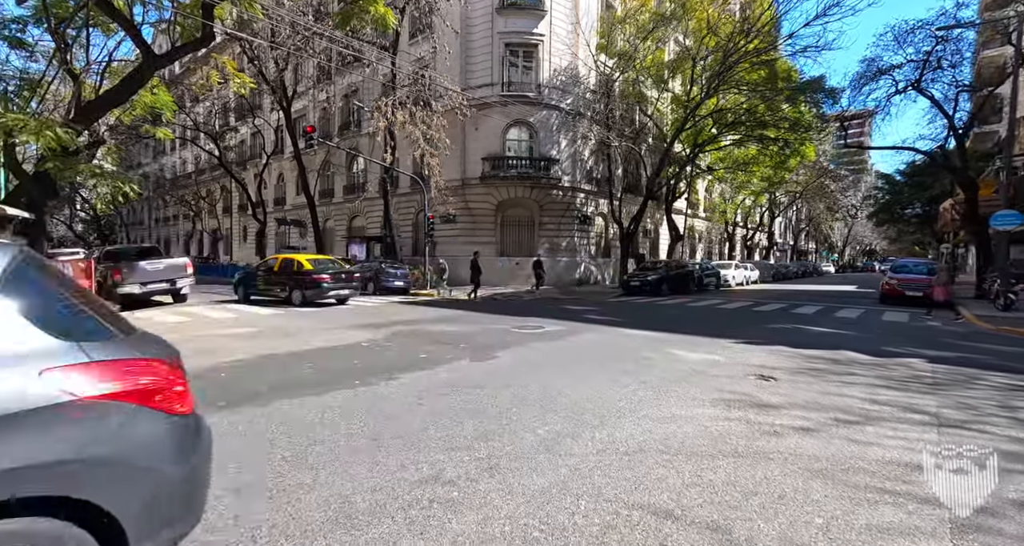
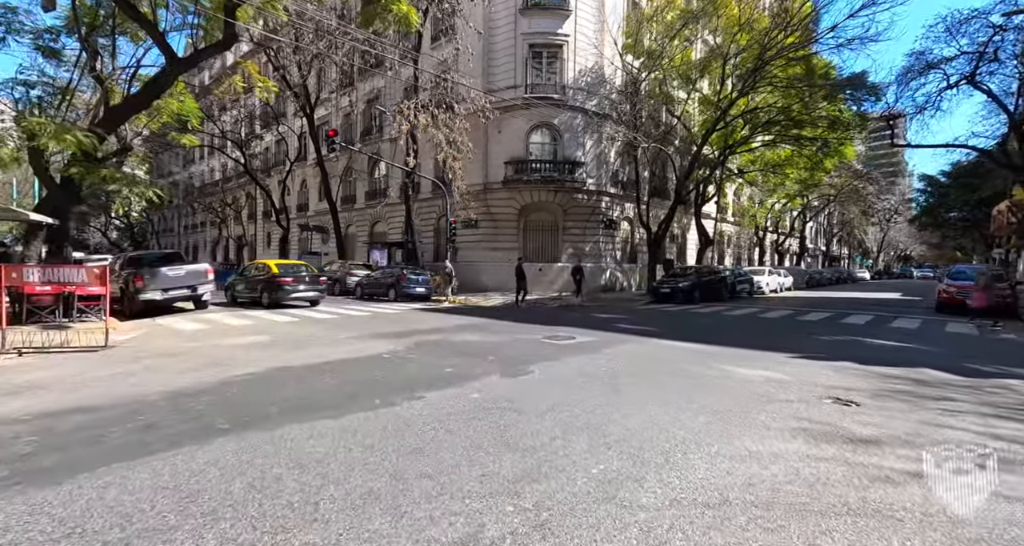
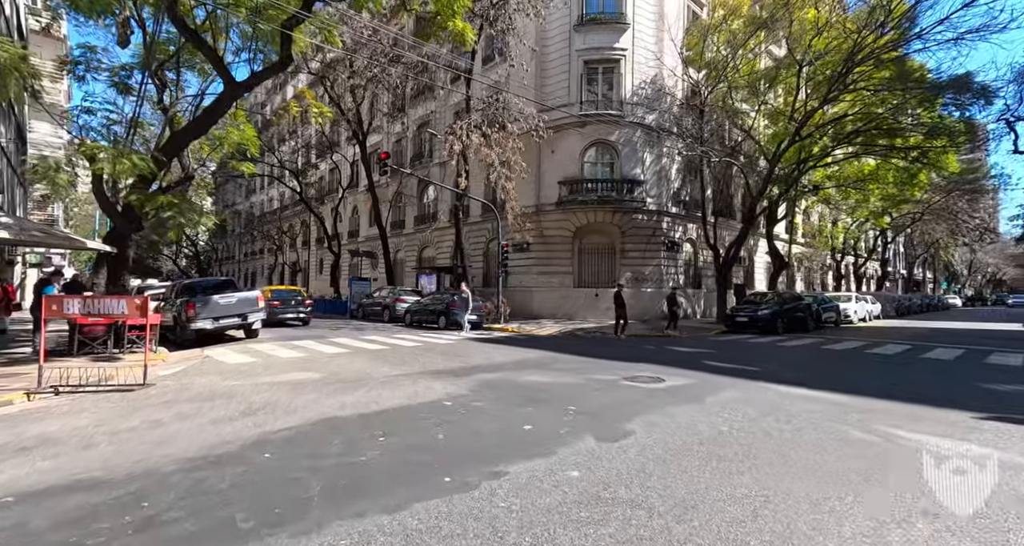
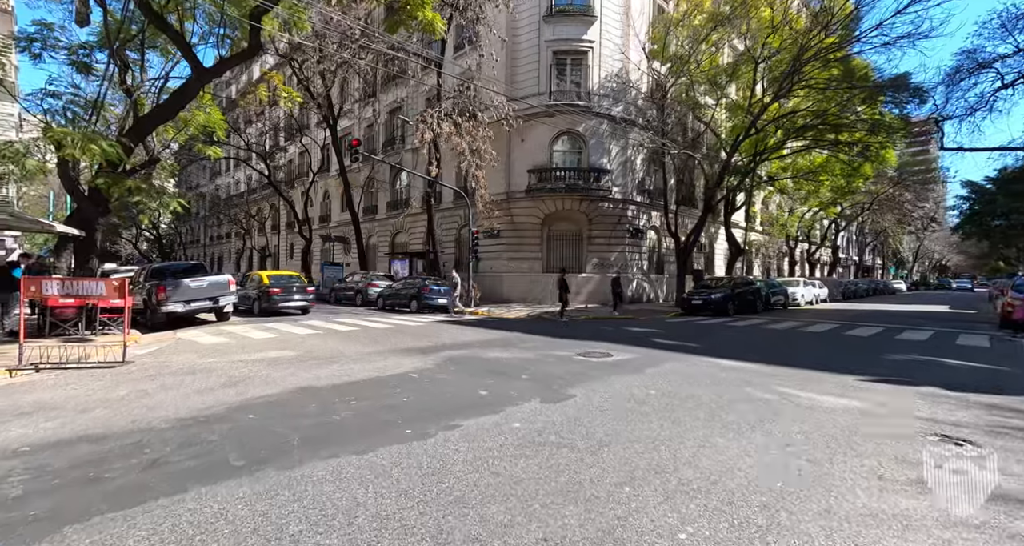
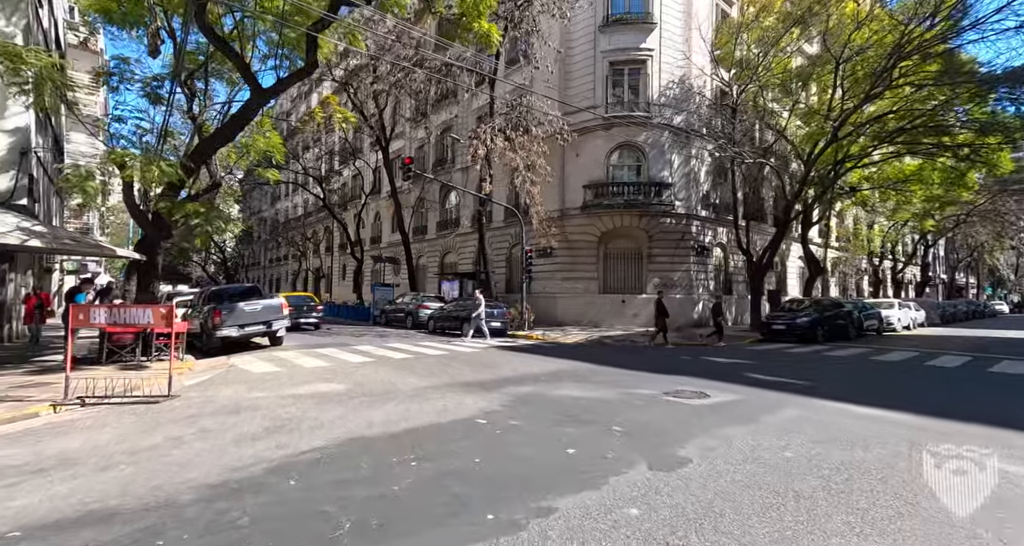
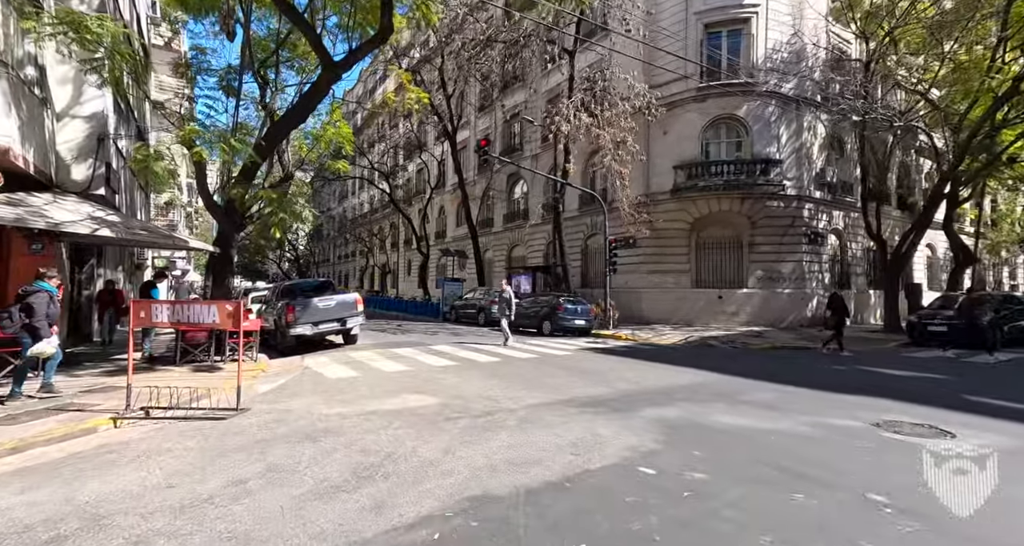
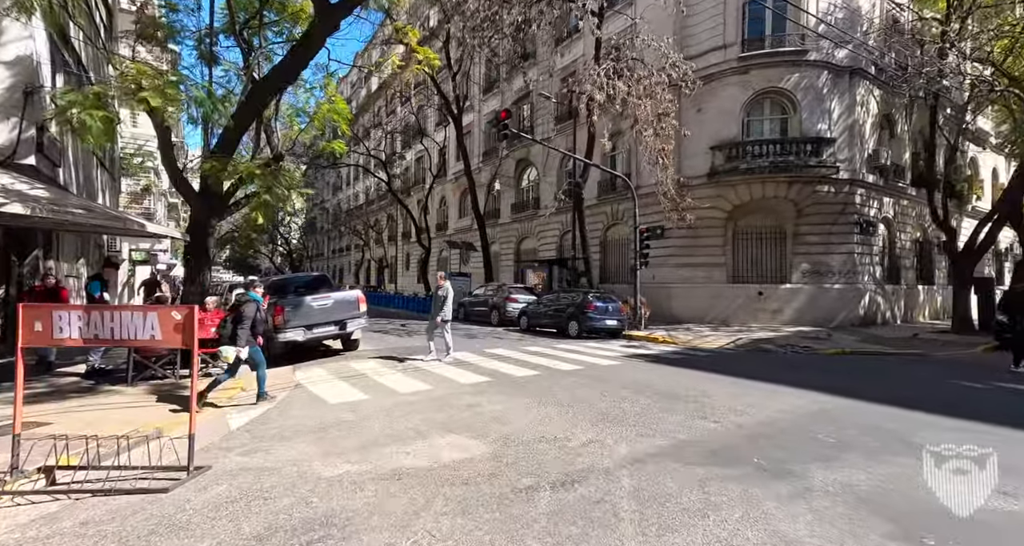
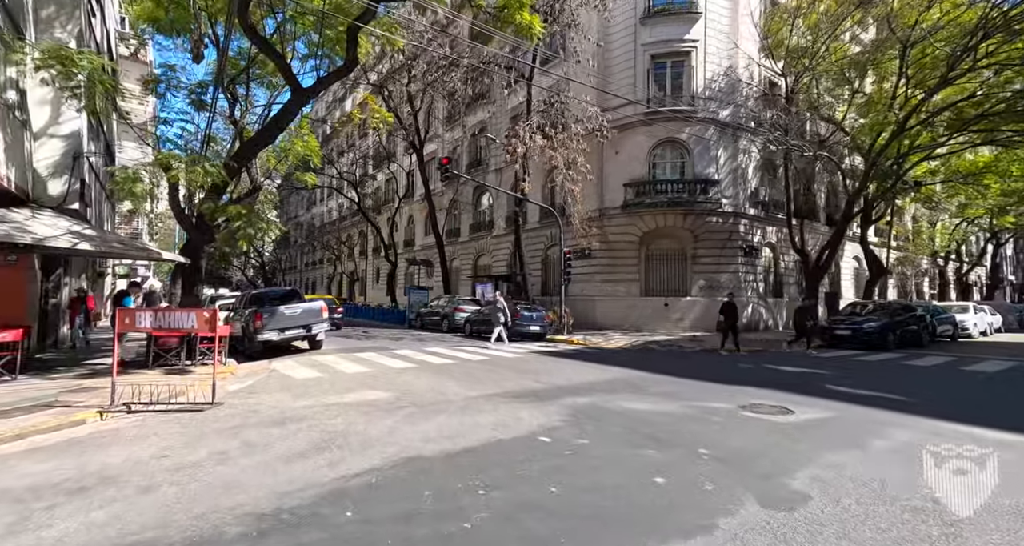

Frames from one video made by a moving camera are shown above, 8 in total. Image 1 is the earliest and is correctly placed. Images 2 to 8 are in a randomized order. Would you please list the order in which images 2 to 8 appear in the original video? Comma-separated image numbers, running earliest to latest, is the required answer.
2, 4, 3, 5, 8, 6, 7
